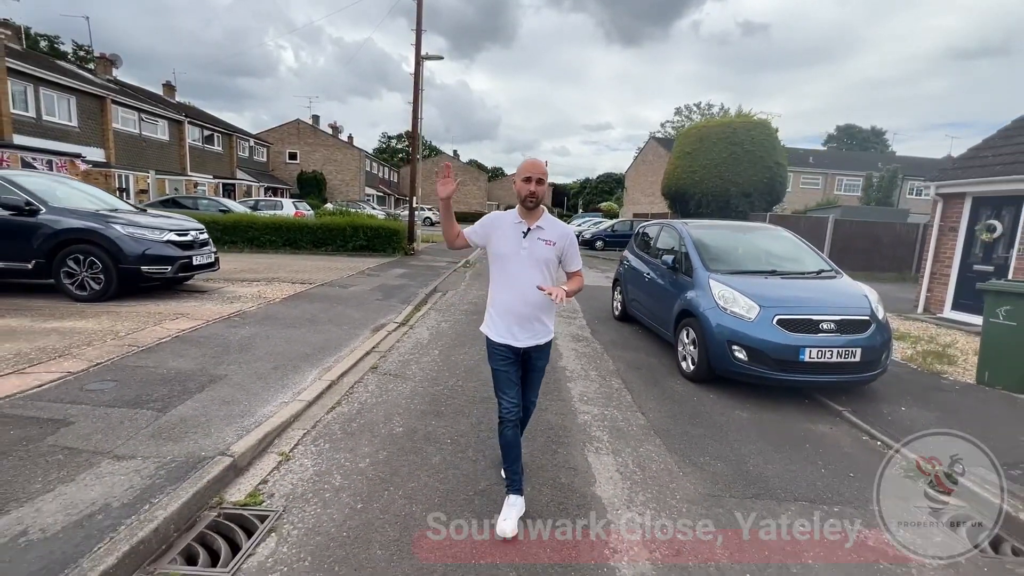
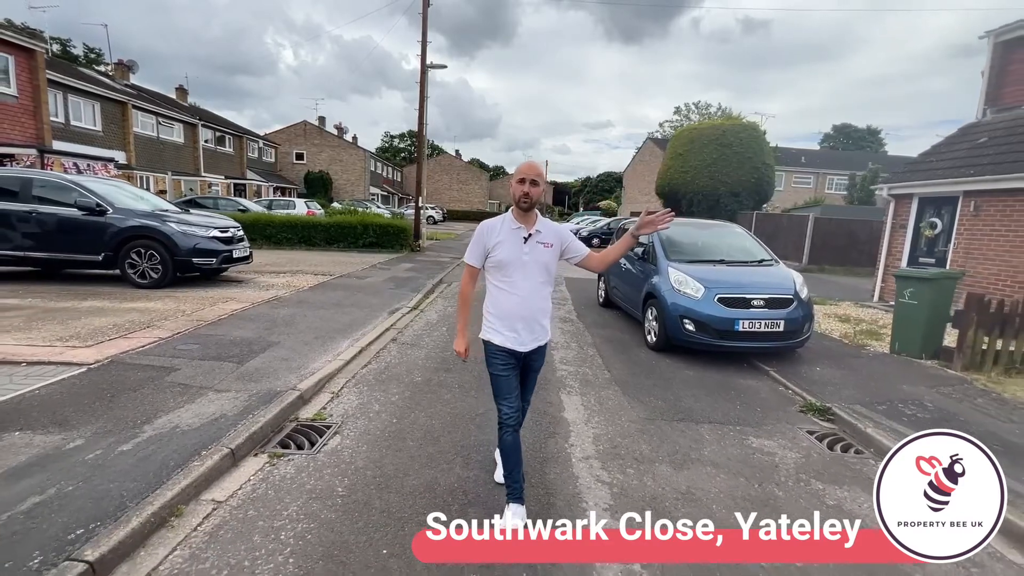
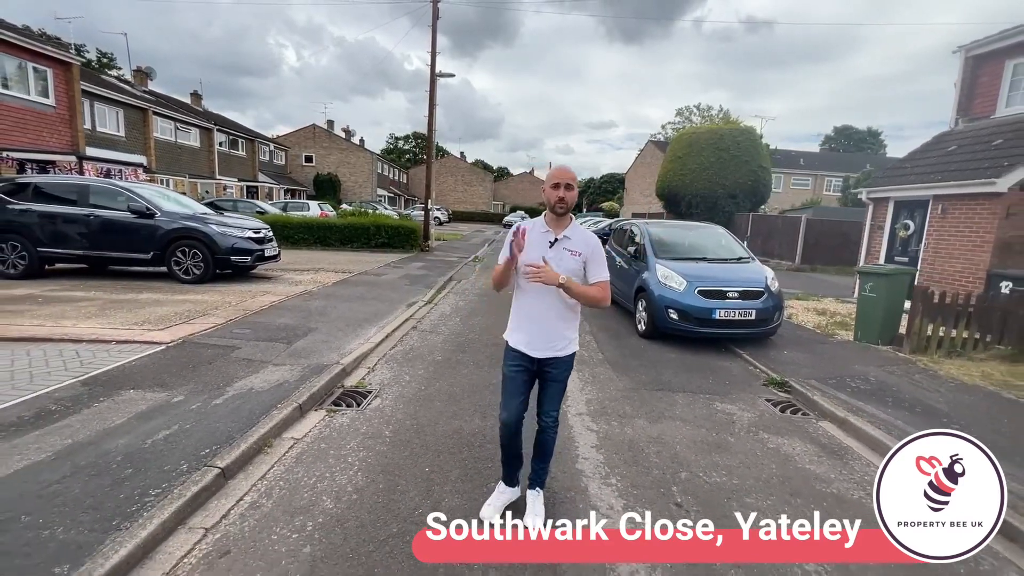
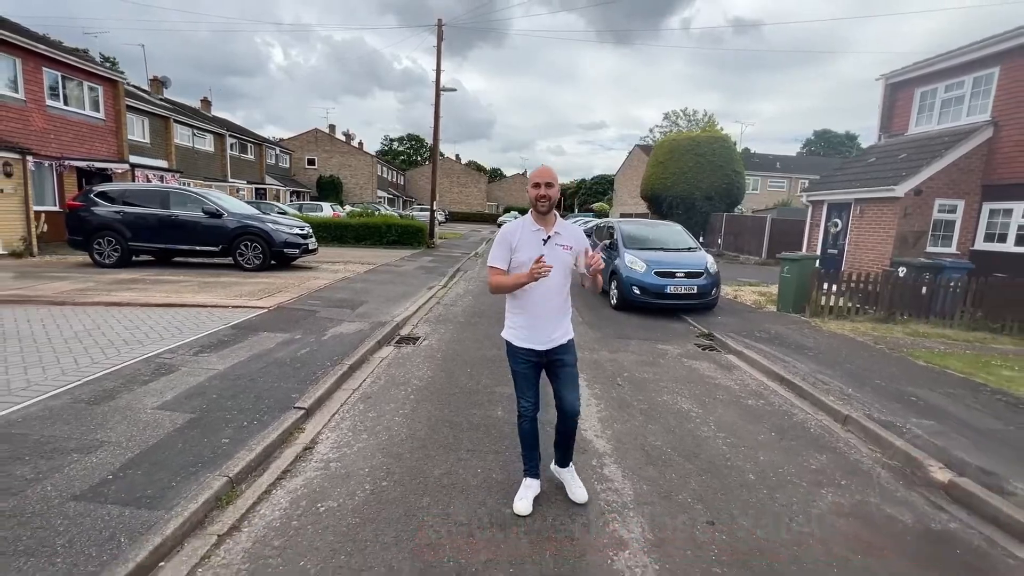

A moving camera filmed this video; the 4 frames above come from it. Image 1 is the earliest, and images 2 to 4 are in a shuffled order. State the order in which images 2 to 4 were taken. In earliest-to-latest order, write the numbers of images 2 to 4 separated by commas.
2, 3, 4
